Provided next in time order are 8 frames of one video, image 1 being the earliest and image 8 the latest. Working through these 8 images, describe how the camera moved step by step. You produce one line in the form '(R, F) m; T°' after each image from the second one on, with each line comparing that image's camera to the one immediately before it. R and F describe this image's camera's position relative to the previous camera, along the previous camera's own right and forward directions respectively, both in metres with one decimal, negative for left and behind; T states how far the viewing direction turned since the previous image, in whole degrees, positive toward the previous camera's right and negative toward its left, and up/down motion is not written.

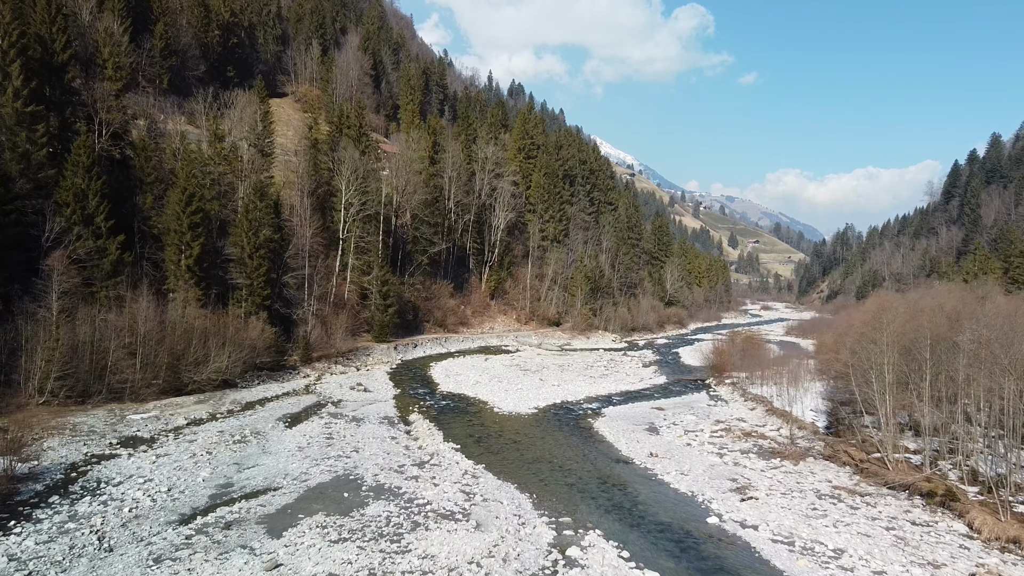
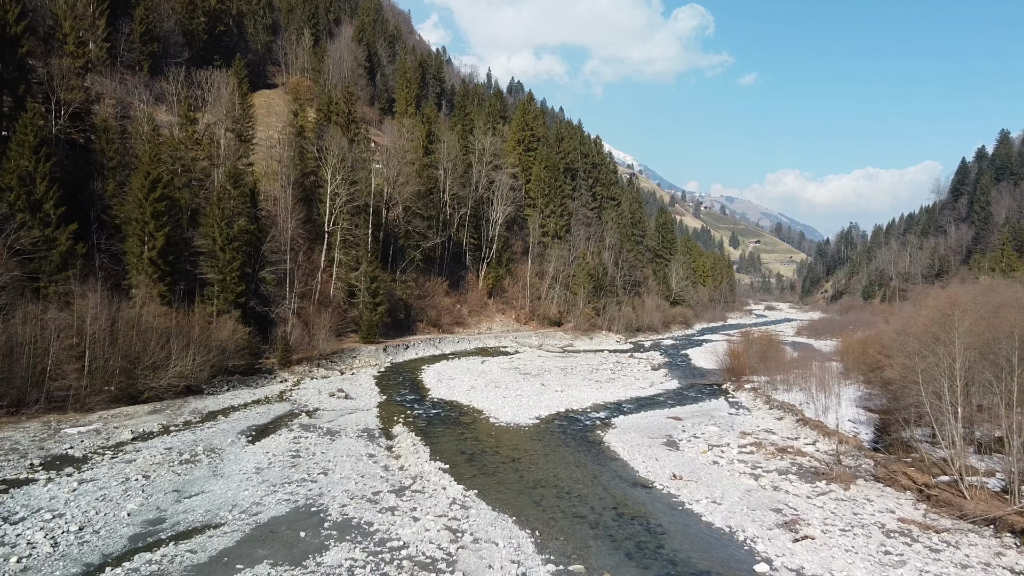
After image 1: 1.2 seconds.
(0.0, +2.7) m; 0°
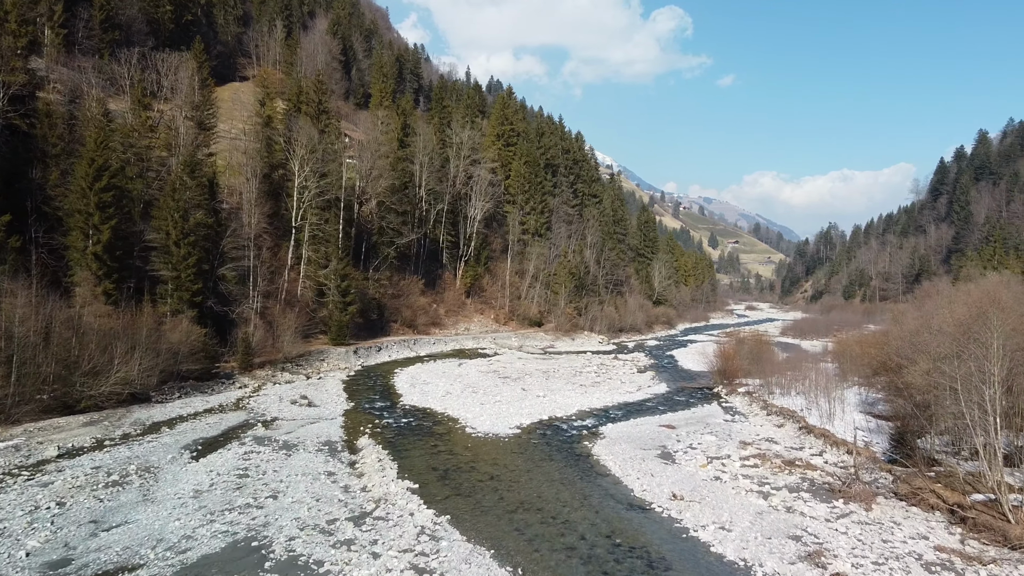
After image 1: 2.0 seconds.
(0.0, +1.8) m; +1°
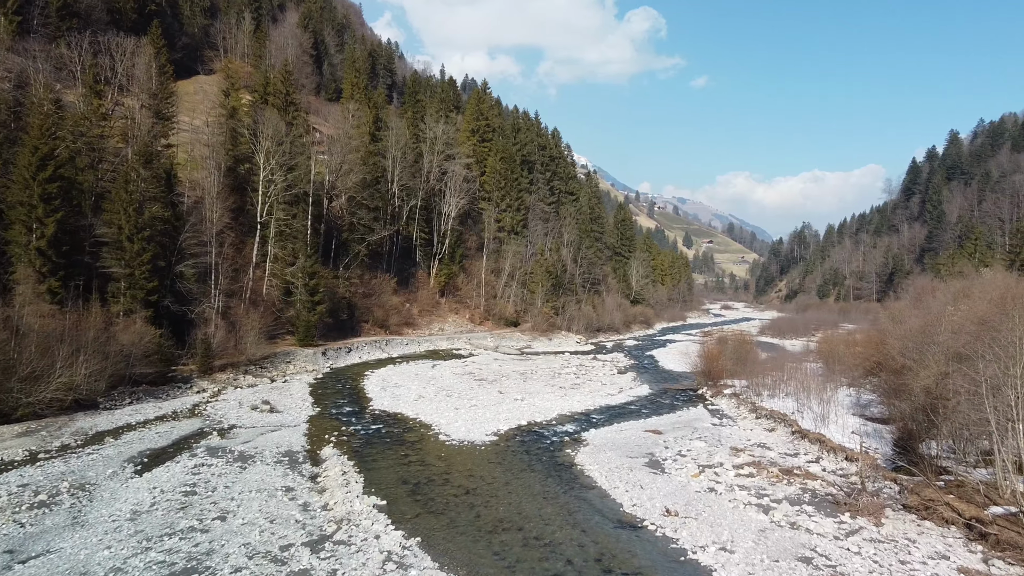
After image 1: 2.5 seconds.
(0.0, +1.2) m; +2°
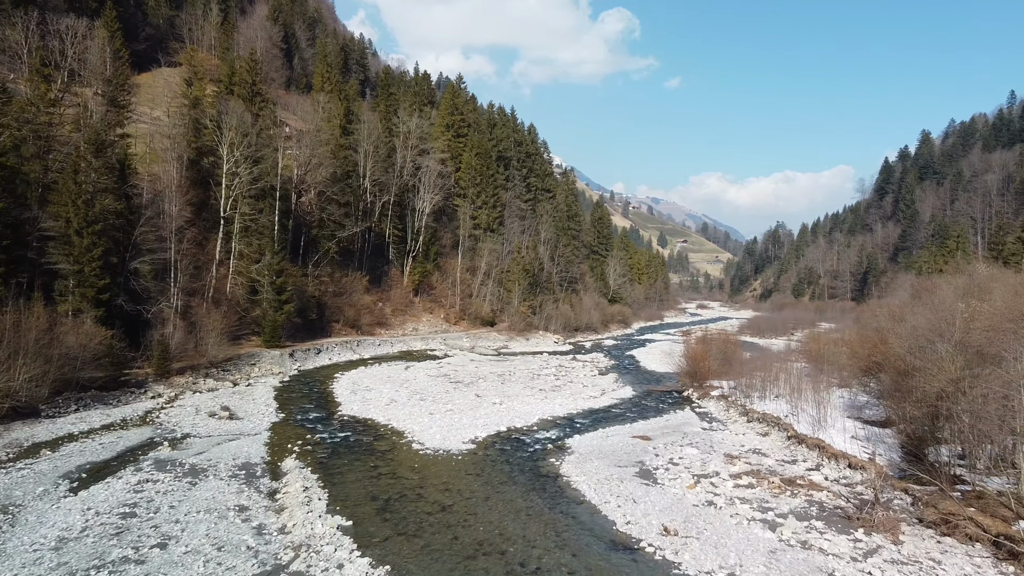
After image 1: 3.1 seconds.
(-0.1, +1.2) m; +2°
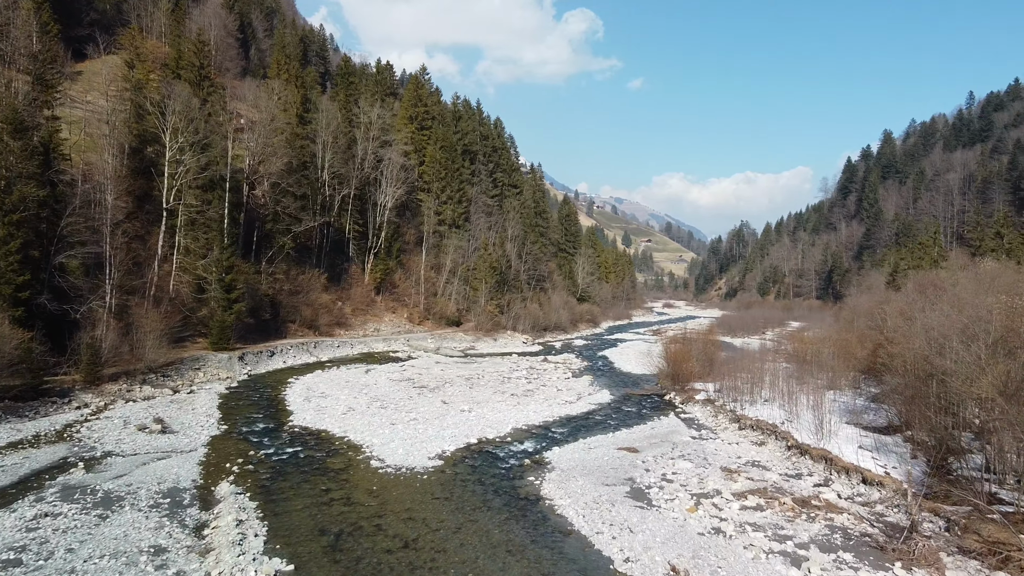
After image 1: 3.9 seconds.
(-0.1, +1.9) m; +3°
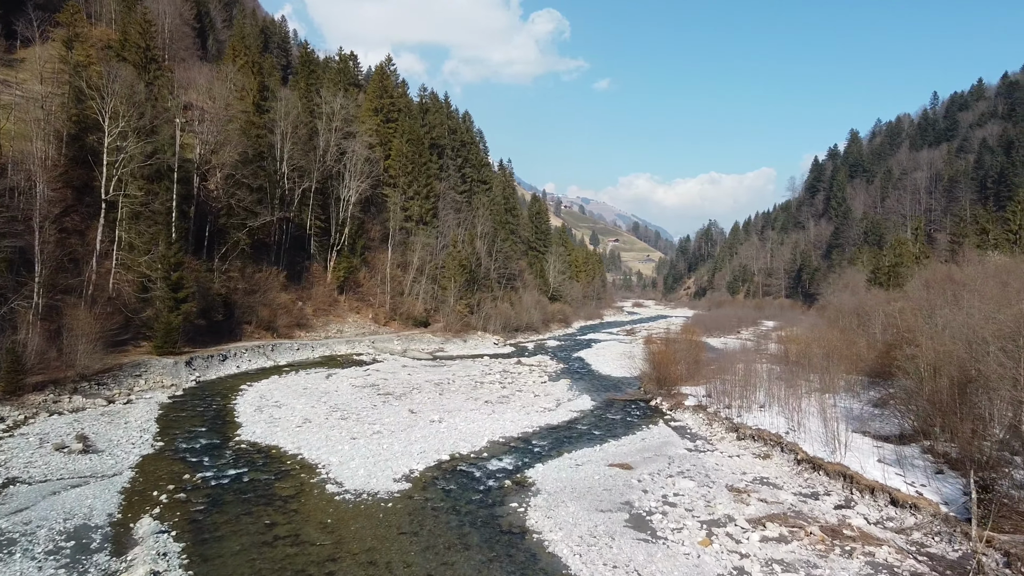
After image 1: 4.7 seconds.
(-0.2, +1.9) m; +2°
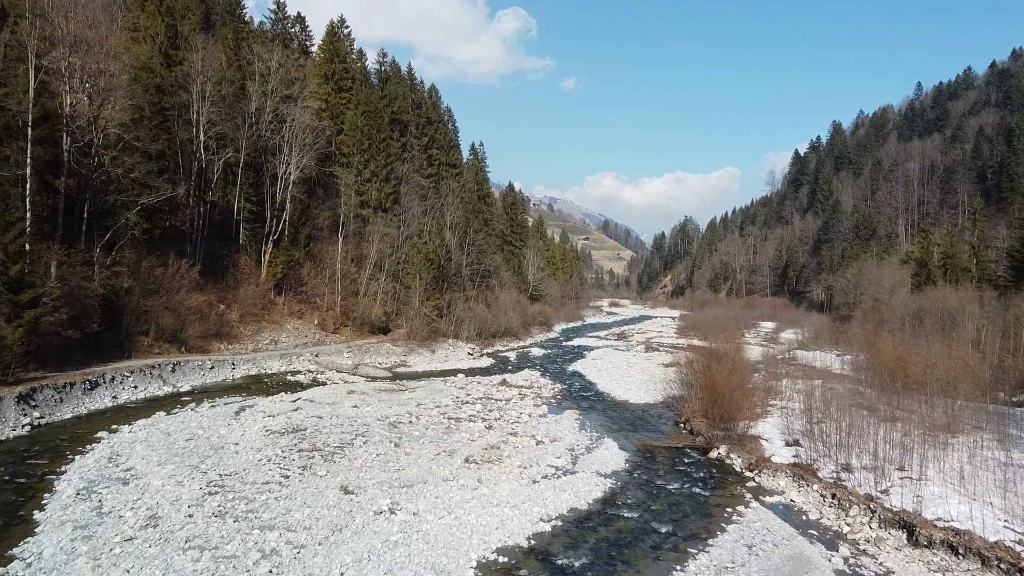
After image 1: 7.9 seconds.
(-0.5, +7.3) m; +2°
